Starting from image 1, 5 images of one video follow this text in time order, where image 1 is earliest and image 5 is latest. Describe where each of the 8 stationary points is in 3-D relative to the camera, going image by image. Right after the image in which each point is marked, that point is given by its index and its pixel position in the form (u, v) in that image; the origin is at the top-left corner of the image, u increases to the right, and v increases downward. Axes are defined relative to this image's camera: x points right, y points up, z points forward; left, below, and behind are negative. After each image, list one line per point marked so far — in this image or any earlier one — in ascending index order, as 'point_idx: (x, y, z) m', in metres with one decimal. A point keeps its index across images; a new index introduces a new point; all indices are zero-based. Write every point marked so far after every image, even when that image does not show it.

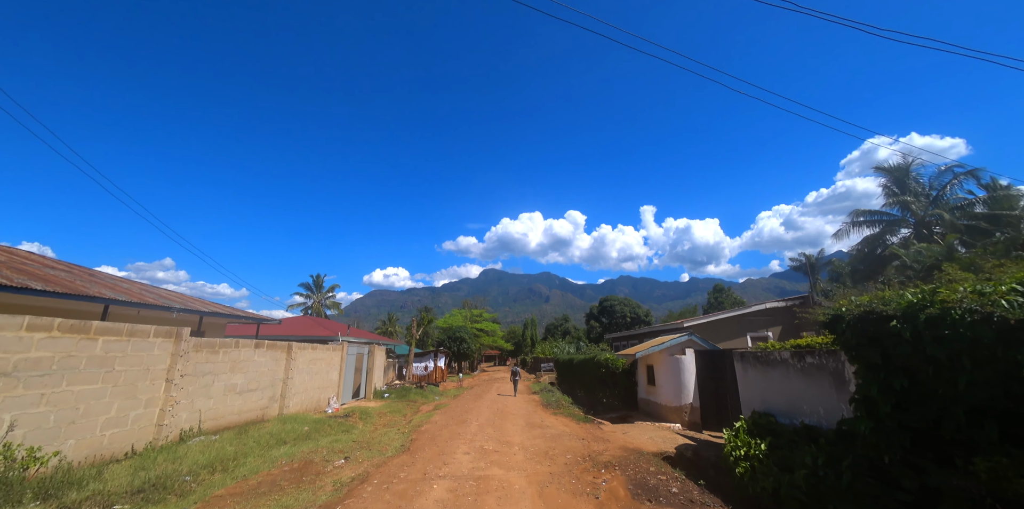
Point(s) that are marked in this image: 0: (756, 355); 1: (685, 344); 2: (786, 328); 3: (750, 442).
0: (+4.3, -1.8, +7.2) m
1: (+5.3, -2.7, +12.6) m
2: (+10.8, -2.9, +16.3) m
3: (+3.5, -2.7, +6.0) m
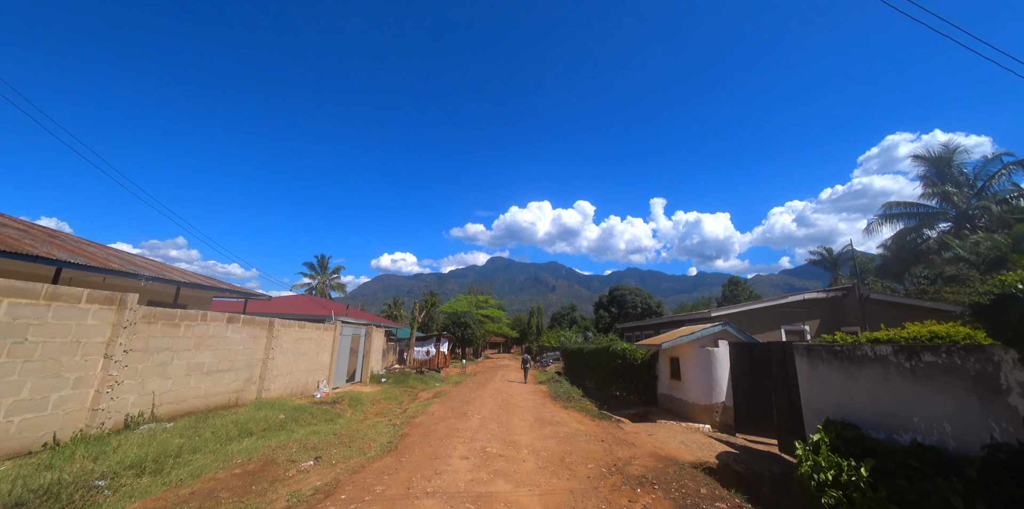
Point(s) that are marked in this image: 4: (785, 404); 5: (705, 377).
0: (+4.5, -1.3, +5.7) m
1: (+5.5, -2.2, +11.1) m
2: (+11.1, -2.4, +14.7) m
3: (+3.6, -2.3, +4.6) m
4: (+5.5, -3.0, +8.3) m
5: (+5.0, -3.2, +10.8) m
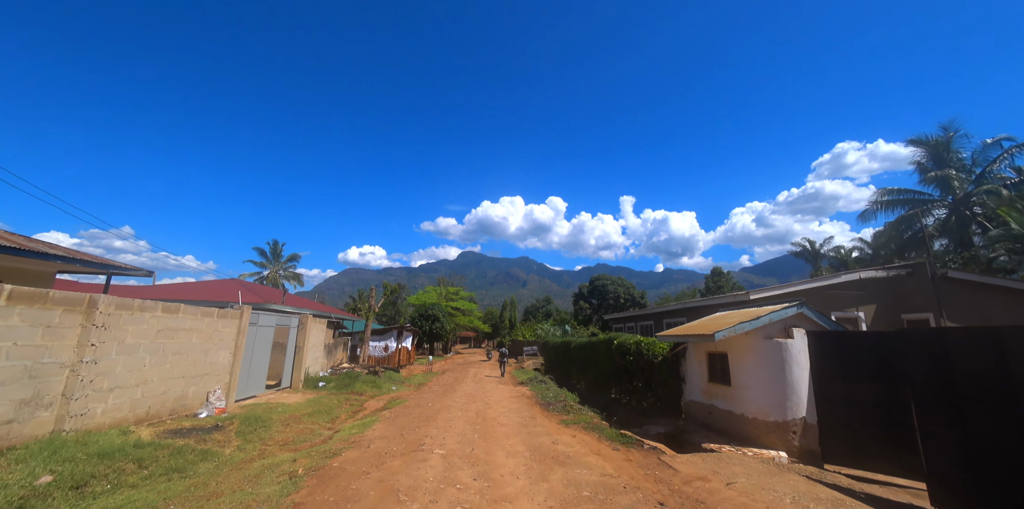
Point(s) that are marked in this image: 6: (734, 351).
0: (+4.5, -0.4, +2.3) m
1: (+5.2, -1.2, +7.7) m
2: (+10.5, -1.5, +11.7) m
3: (+3.7, -1.4, +1.1) m
4: (+5.3, -2.1, +5.0) m
5: (+4.7, -2.3, +7.4) m
6: (+4.4, -1.9, +8.2) m
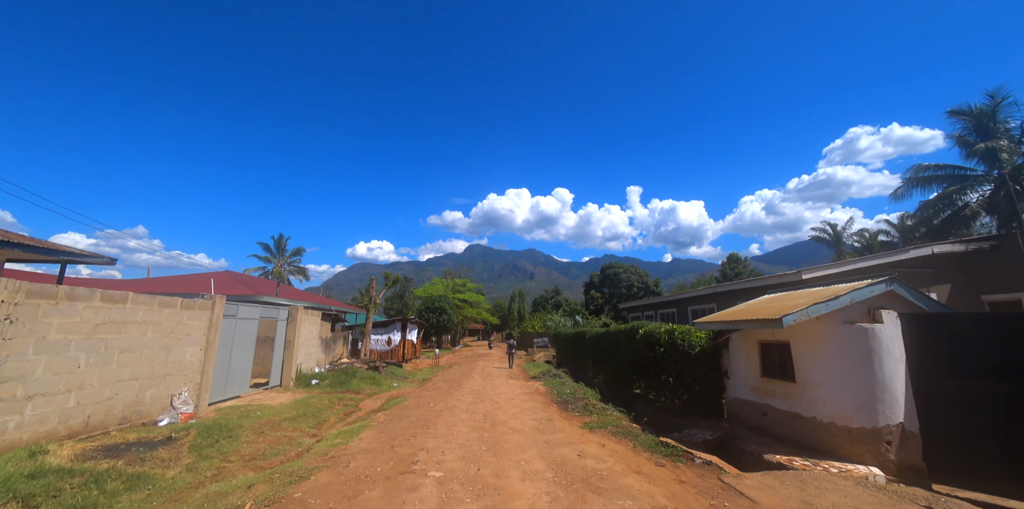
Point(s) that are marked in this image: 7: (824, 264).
0: (+4.6, 0.0, +0.7) m
1: (+5.4, -0.7, +6.2) m
2: (+10.8, -0.8, +10.1) m
3: (+3.8, -1.0, -0.5) m
4: (+5.5, -1.6, +3.4) m
5: (+4.9, -1.7, +5.8) m
6: (+4.6, -1.4, +6.6) m
7: (+7.1, -0.2, +9.4) m
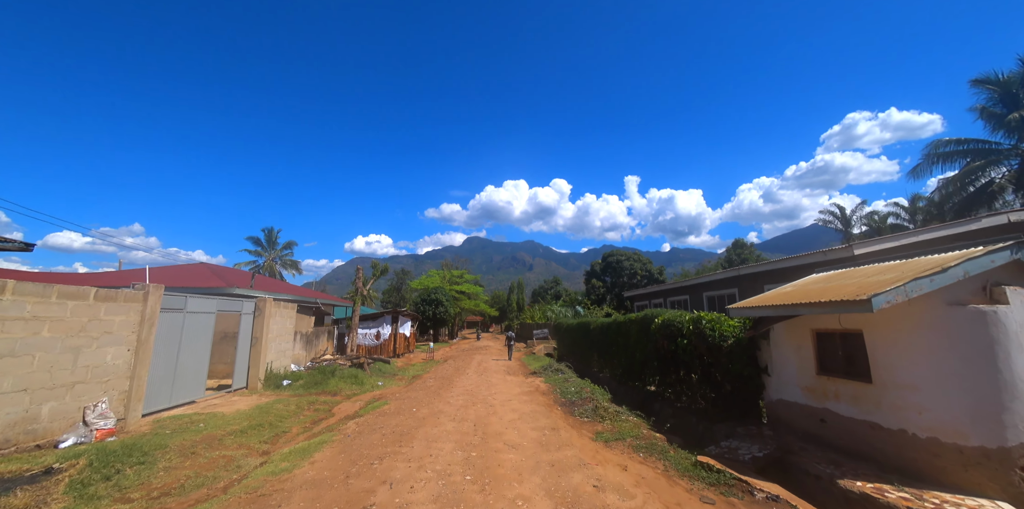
0: (+4.5, +0.3, -0.9) m
1: (+5.3, -0.2, +4.6) m
2: (+10.7, -0.2, +8.5) m
3: (+3.7, -0.7, -2.0) m
4: (+5.4, -1.2, +1.9) m
5: (+4.8, -1.3, +4.3) m
6: (+4.5, -0.9, +5.1) m
7: (+7.0, +0.4, +7.9) m
